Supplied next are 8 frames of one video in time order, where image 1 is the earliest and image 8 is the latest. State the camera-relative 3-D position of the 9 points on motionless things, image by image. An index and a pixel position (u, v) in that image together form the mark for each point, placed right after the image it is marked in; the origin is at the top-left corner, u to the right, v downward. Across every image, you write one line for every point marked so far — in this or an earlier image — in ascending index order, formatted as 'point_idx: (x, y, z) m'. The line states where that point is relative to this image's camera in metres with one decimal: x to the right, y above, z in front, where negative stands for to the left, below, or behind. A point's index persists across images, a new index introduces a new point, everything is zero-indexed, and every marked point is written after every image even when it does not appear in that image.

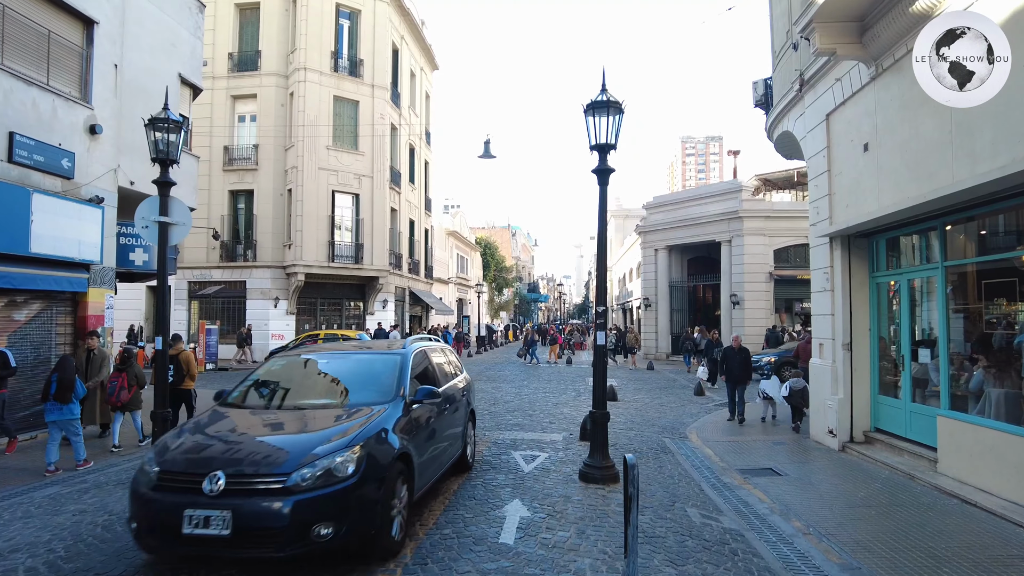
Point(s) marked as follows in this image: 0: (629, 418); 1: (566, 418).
0: (+2.2, -2.5, +12.6) m
1: (+1.0, -2.4, +11.6) m
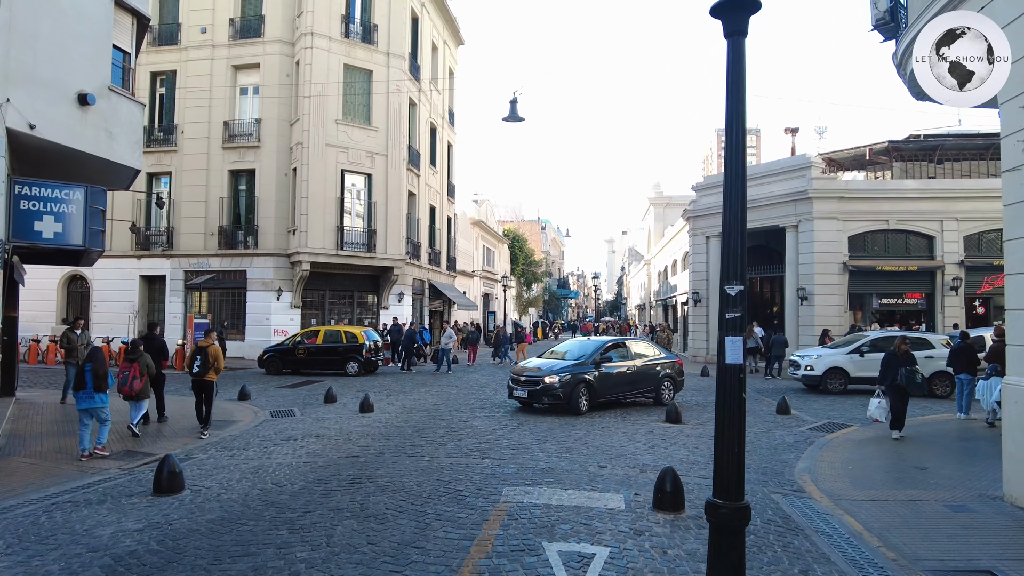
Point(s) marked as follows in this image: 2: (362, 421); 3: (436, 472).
0: (+2.7, -2.3, +8.9) m
1: (+1.4, -2.1, +8.0) m
2: (-2.6, -2.3, +11.4) m
3: (-0.8, -2.0, +7.1) m
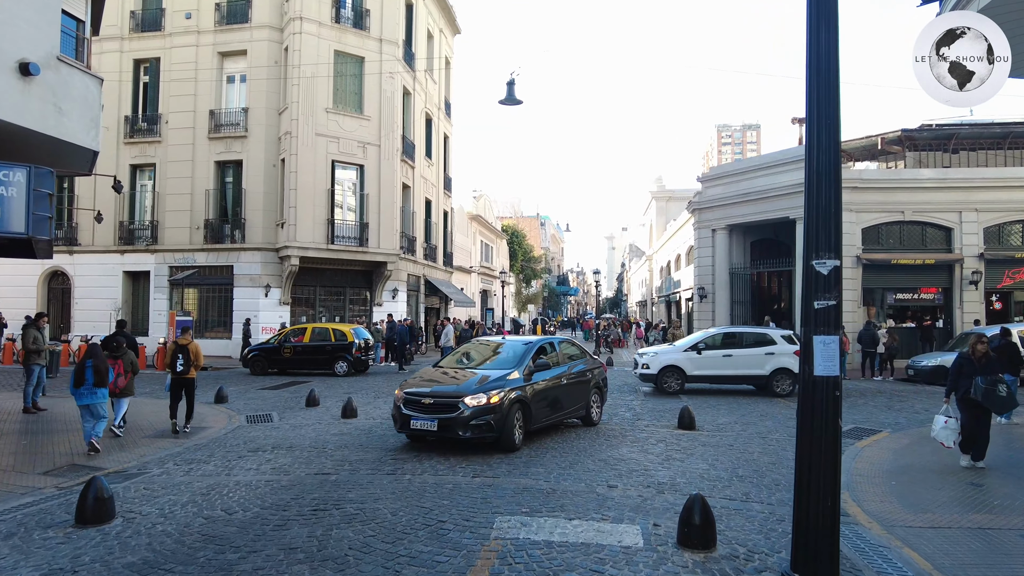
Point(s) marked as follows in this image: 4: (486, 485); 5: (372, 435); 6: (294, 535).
0: (+2.6, -2.2, +7.8) m
1: (+1.3, -2.0, +6.9) m
2: (-2.7, -2.2, +10.3) m
3: (-0.9, -1.9, +6.0) m
4: (-0.3, -1.9, +6.4) m
5: (-2.0, -2.2, +9.6) m
6: (-1.7, -1.9, +5.1) m
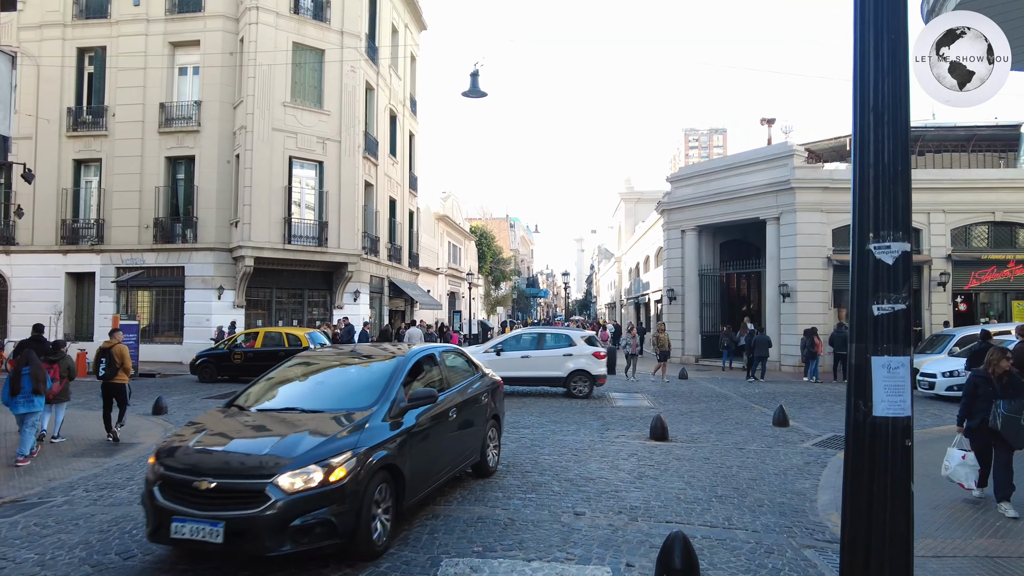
0: (+2.1, -2.2, +7.1) m
1: (+0.9, -2.0, +6.2) m
2: (-3.2, -2.2, +9.3) m
3: (-1.3, -1.9, +5.1) m
4: (-0.7, -1.9, +5.6) m
5: (-2.6, -2.2, +8.7) m
6: (-2.0, -1.9, +4.2) m
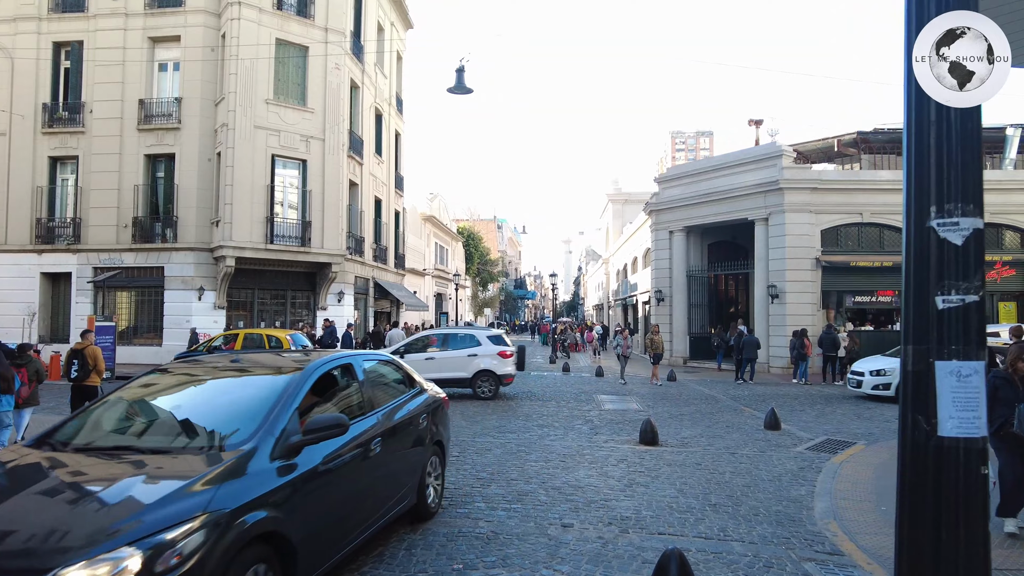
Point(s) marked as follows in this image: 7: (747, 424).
0: (+2.0, -2.2, +6.8) m
1: (+0.7, -2.0, +5.8) m
2: (-3.4, -2.2, +9.0) m
3: (-1.4, -1.9, +4.8) m
4: (-0.8, -1.9, +5.2) m
5: (-2.8, -2.2, +8.3) m
6: (-2.1, -1.9, +3.8) m
7: (+4.3, -2.5, +11.8) m
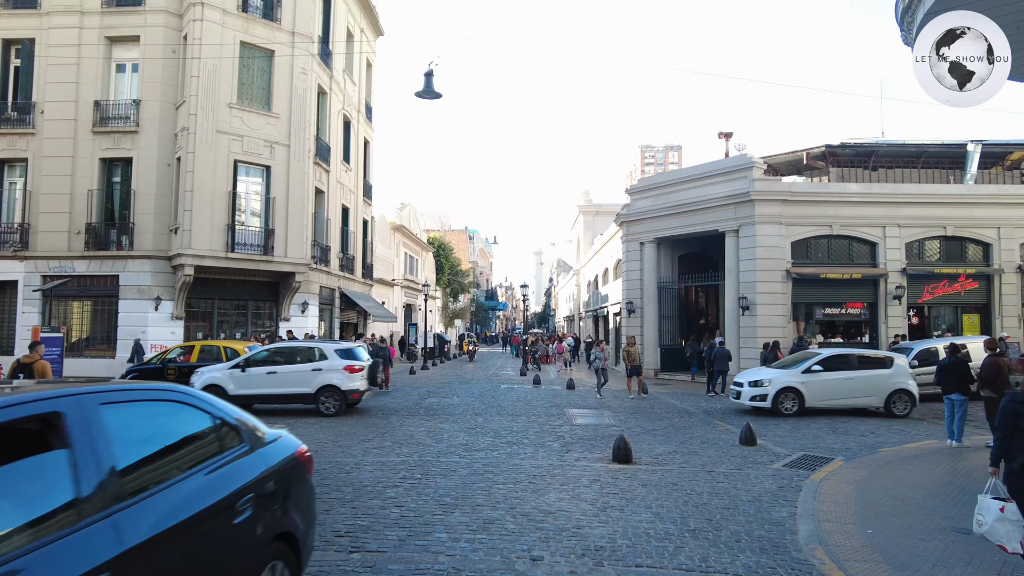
0: (+1.6, -2.3, +6.4) m
1: (+0.4, -2.1, +5.4) m
2: (-3.9, -2.3, +8.3) m
3: (-1.6, -2.0, +4.2) m
4: (-1.1, -2.0, +4.7) m
5: (-3.2, -2.3, +7.7) m
6: (-2.3, -1.9, +3.2) m
7: (+3.7, -2.7, +11.5) m
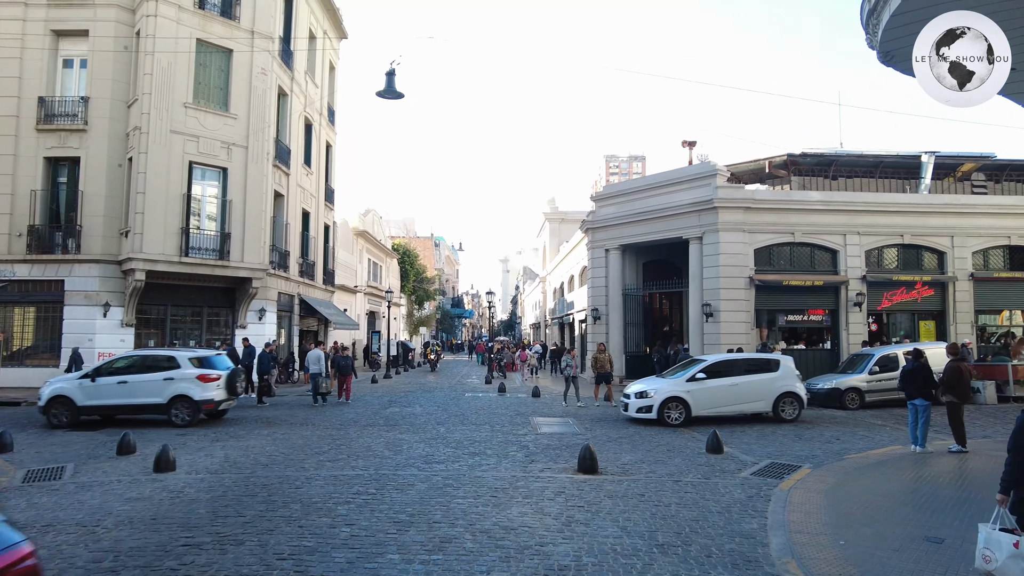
0: (+1.3, -2.3, +6.1) m
1: (+0.1, -2.1, +5.0) m
2: (-4.3, -2.4, +7.7) m
3: (-1.9, -2.0, +3.8) m
4: (-1.3, -2.0, +4.3) m
5: (-3.6, -2.3, +7.1) m
6: (-2.5, -1.9, +2.7) m
7: (+3.1, -2.8, +11.3) m
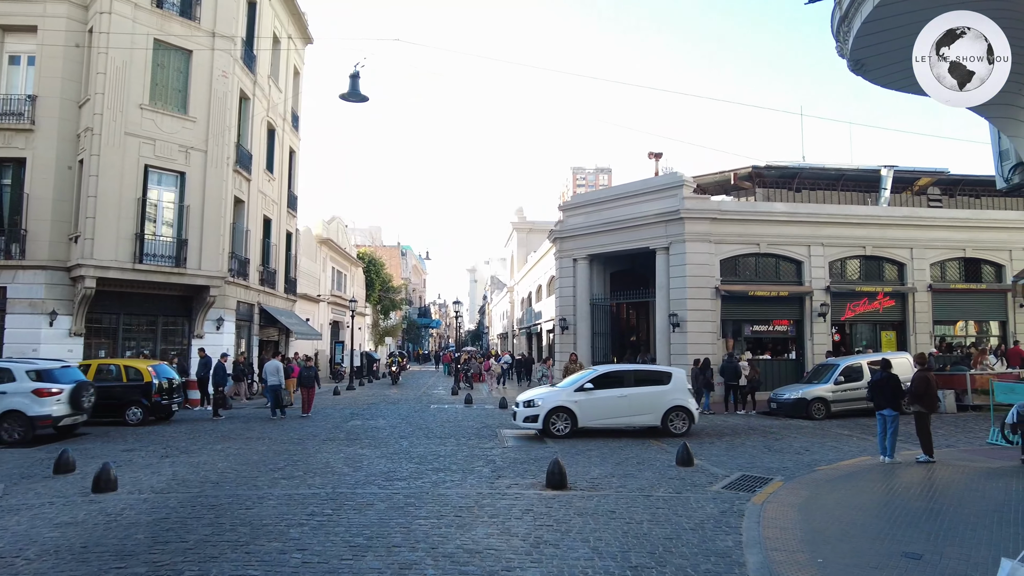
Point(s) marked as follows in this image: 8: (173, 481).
0: (+1.0, -2.4, +5.8) m
1: (-0.1, -2.2, +4.7) m
2: (-4.7, -2.5, +7.1) m
3: (-2.1, -2.0, +3.3) m
4: (-1.5, -2.0, +3.8) m
5: (-4.0, -2.4, +6.6) m
6: (-2.7, -1.9, +2.2) m
7: (+2.5, -2.9, +11.0) m
8: (-4.6, -2.6, +8.9) m
